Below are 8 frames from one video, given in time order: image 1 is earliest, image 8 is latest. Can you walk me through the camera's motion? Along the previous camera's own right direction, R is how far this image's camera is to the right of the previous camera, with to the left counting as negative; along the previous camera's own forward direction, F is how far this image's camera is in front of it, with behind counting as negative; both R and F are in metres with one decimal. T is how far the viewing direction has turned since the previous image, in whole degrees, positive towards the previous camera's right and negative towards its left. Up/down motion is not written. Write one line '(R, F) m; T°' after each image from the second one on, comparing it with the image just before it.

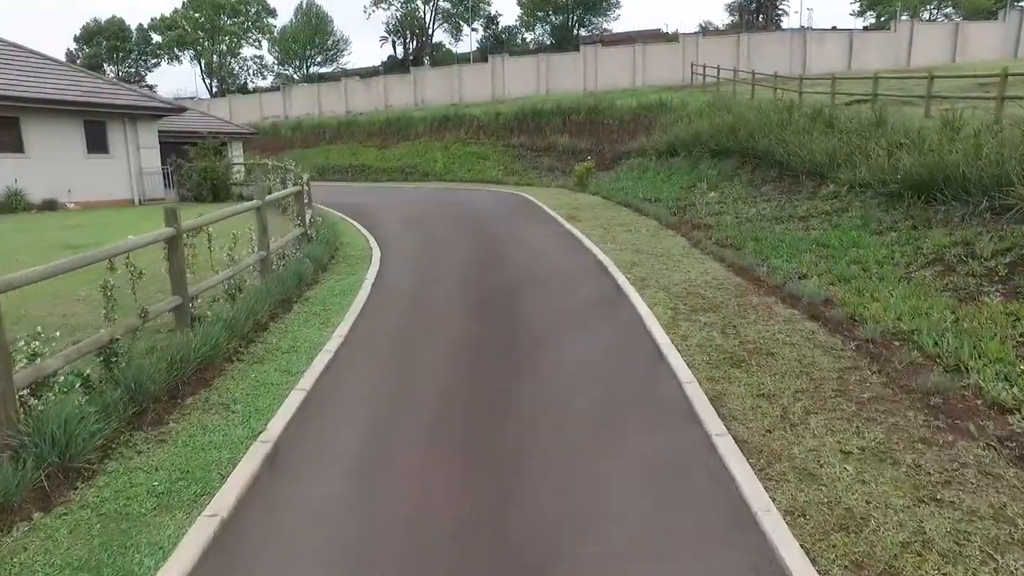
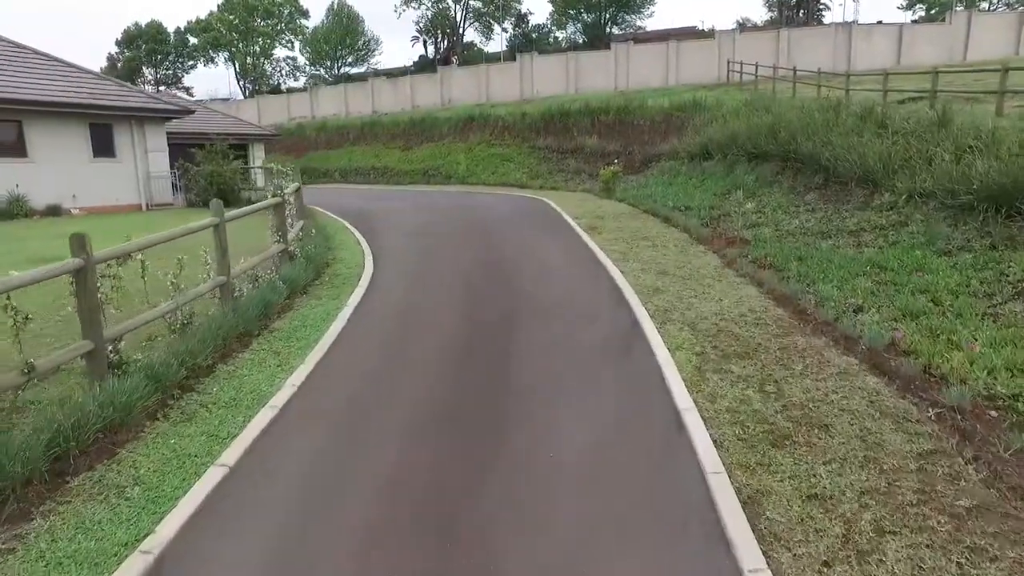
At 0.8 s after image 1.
(+0.4, +1.2) m; -3°
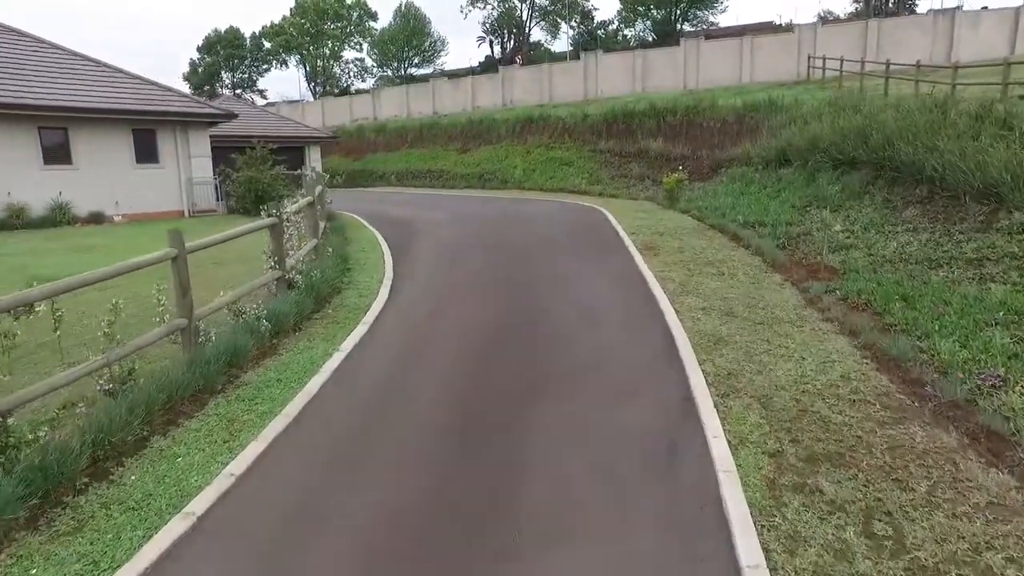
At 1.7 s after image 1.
(+0.4, +1.5) m; -6°
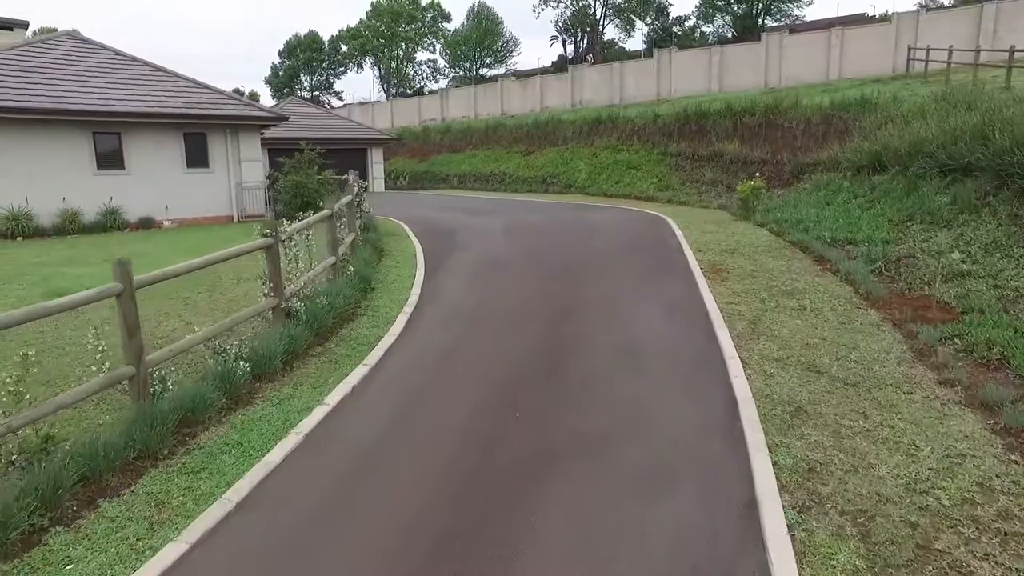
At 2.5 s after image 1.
(+0.4, +1.3) m; -6°
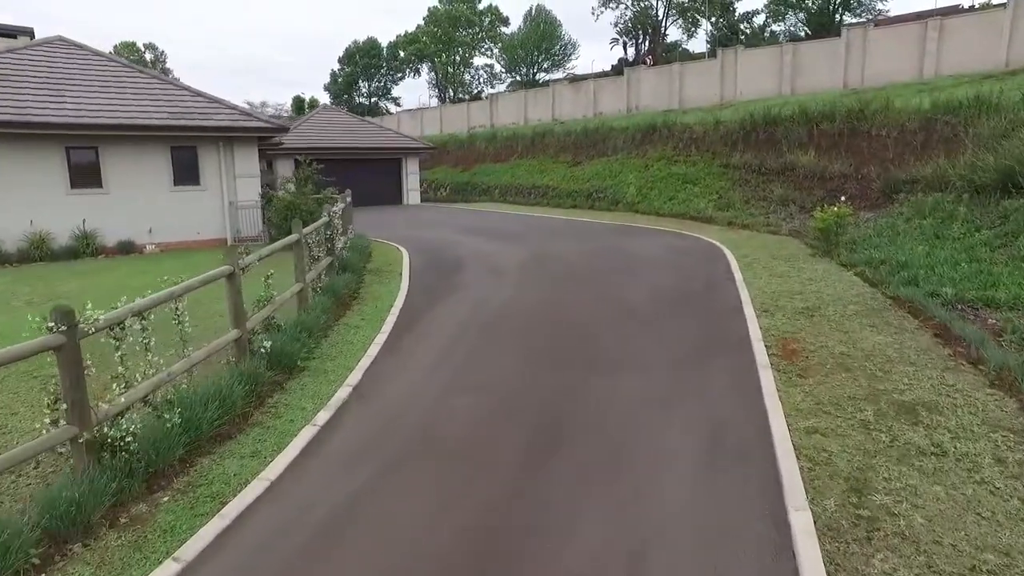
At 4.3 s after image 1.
(+0.8, +2.9) m; -5°
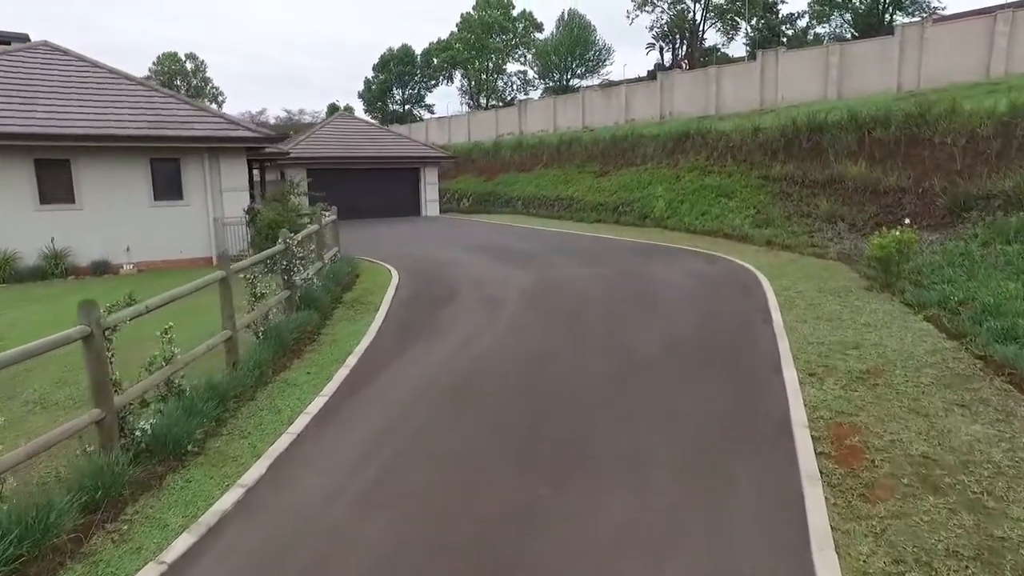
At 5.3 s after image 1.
(+0.6, +1.8) m; -3°
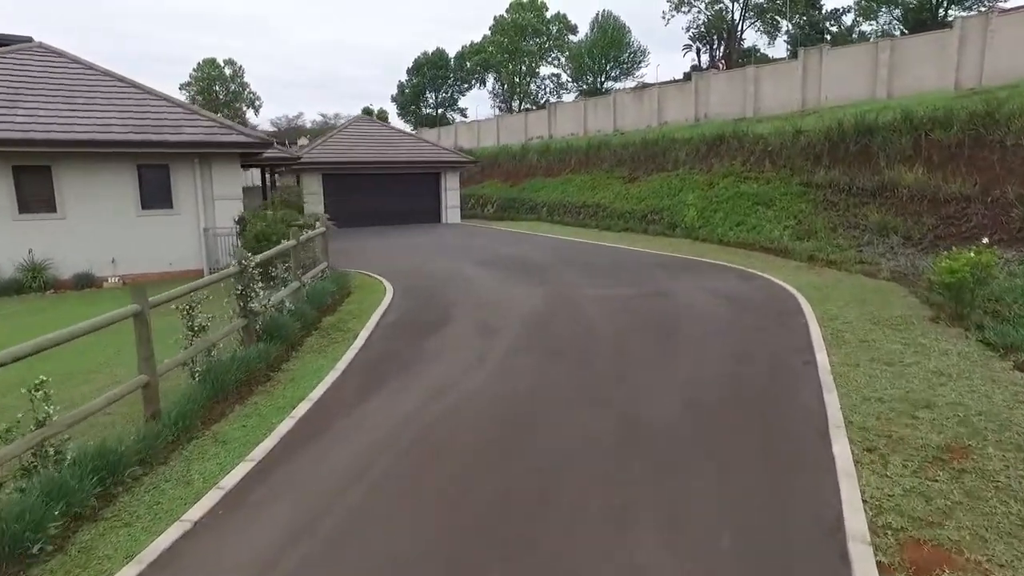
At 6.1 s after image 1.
(+0.5, +1.4) m; -3°
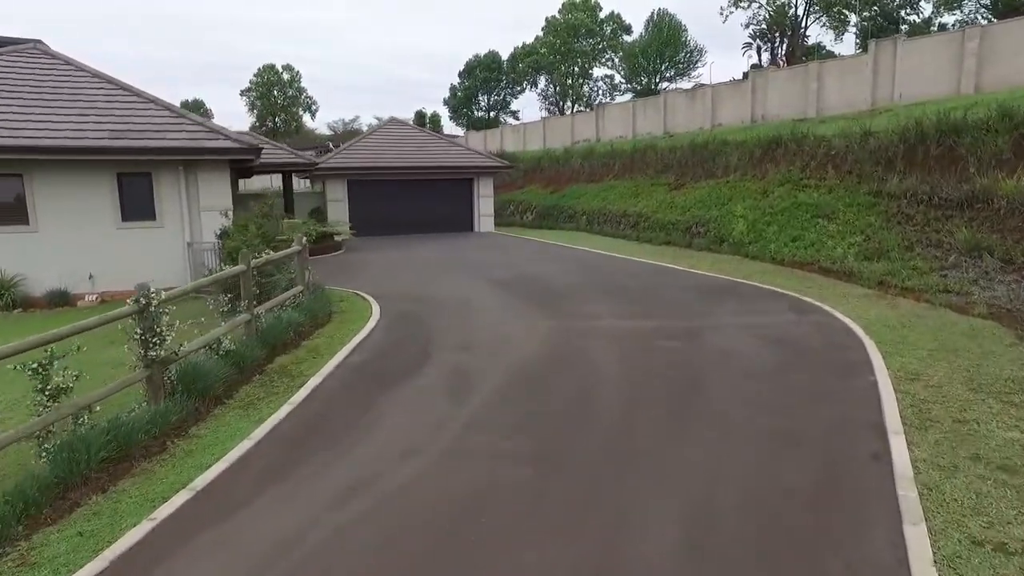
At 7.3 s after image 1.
(+0.8, +1.9) m; -5°
